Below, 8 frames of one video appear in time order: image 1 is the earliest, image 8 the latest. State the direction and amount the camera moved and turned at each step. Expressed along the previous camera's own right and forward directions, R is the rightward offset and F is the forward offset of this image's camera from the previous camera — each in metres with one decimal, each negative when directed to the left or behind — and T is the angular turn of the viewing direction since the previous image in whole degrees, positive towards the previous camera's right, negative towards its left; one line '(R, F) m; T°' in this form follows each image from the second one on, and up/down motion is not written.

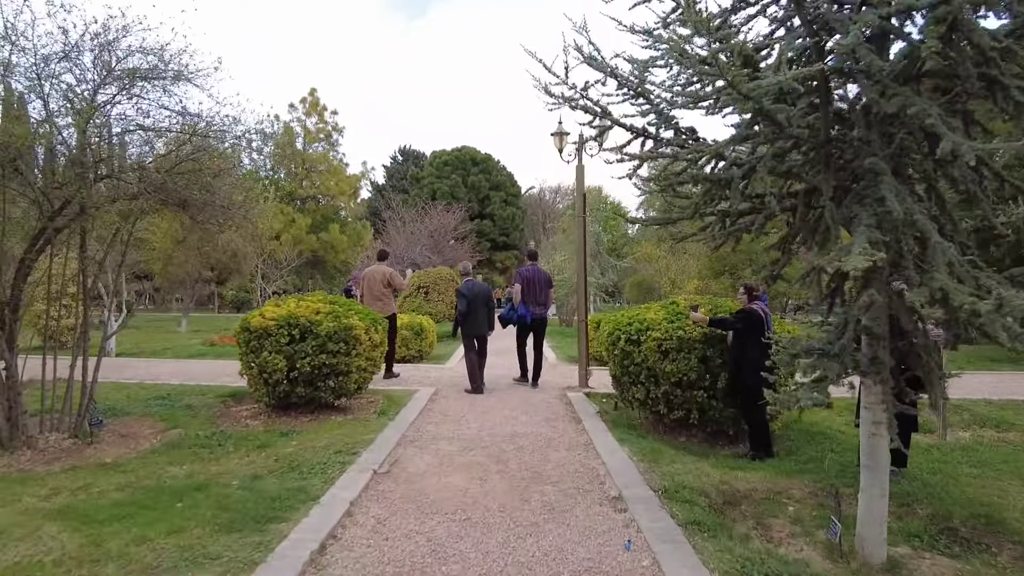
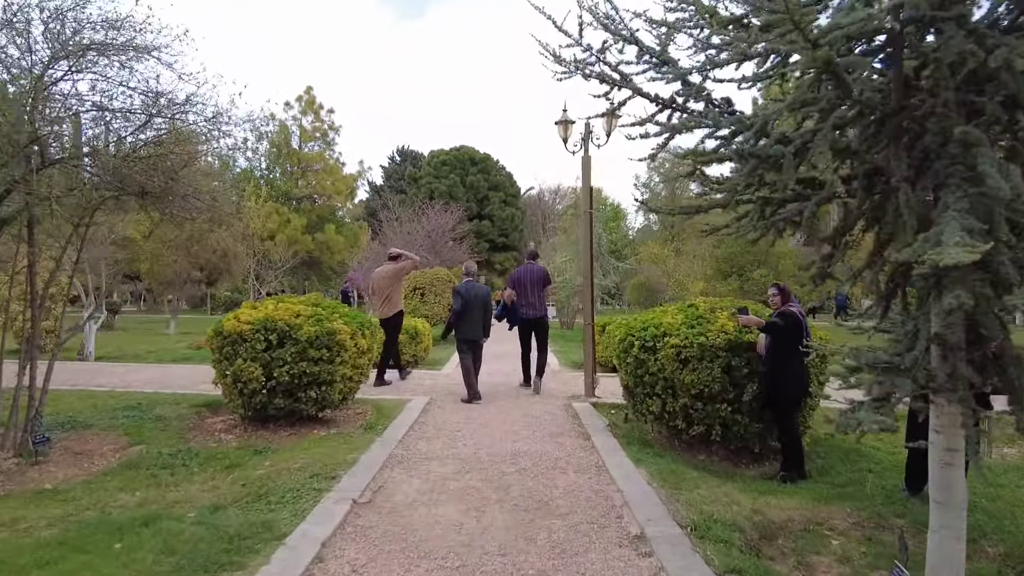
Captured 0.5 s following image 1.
(0.0, +0.7) m; 0°
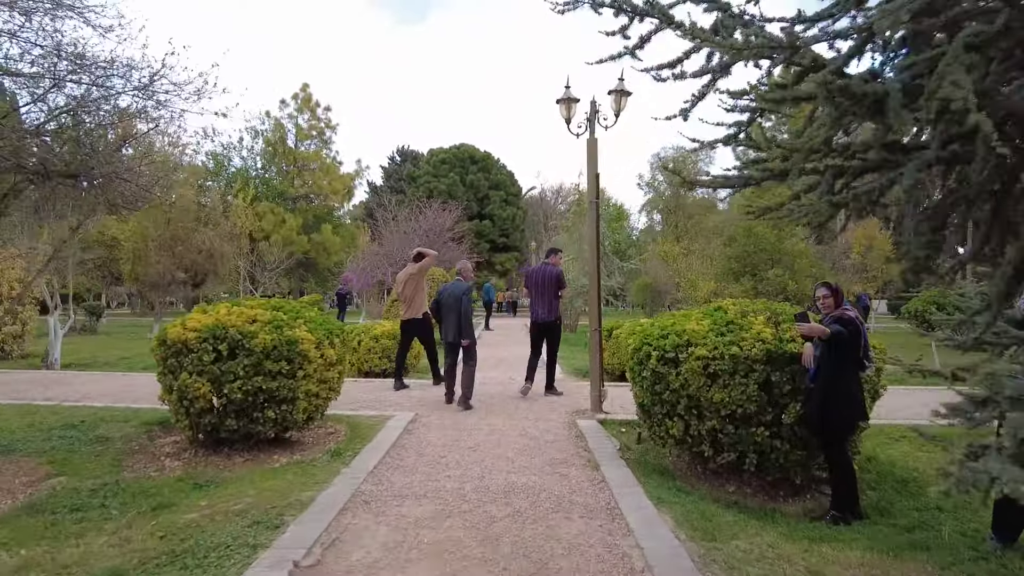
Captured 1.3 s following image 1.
(+0.1, +1.0) m; 0°
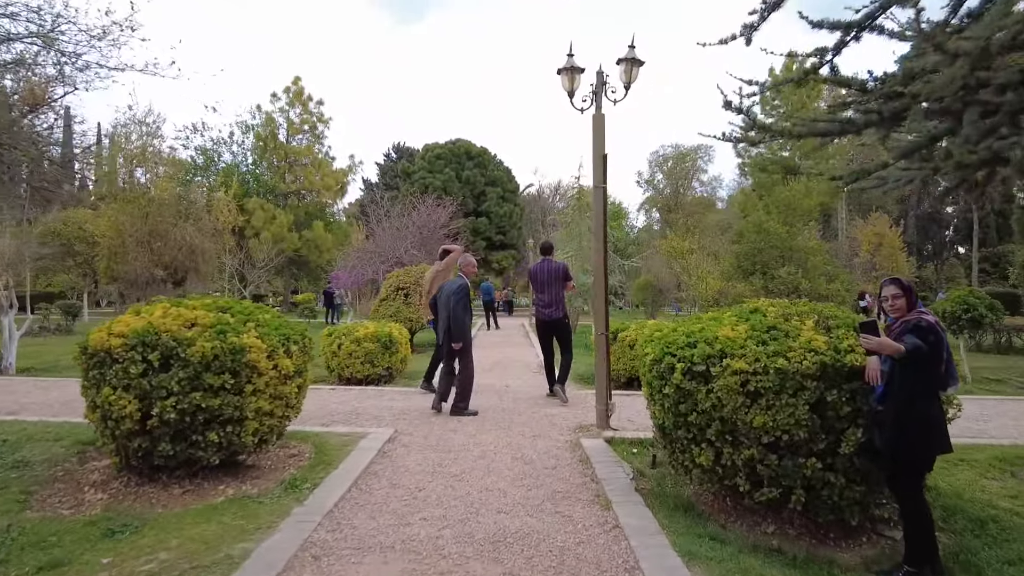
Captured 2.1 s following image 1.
(0.0, +0.9) m; 0°
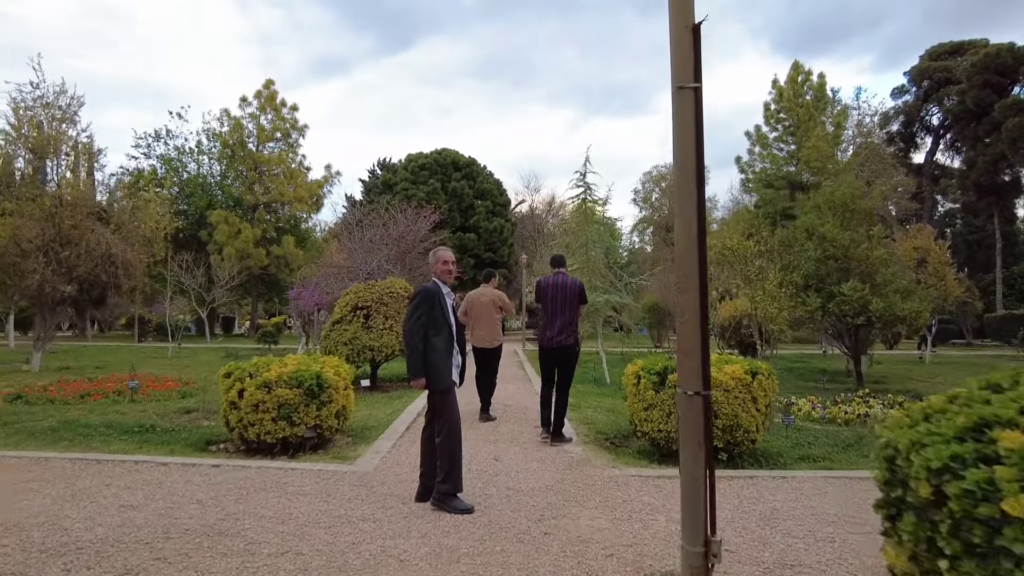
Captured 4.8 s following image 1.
(0.0, +3.2) m; +1°
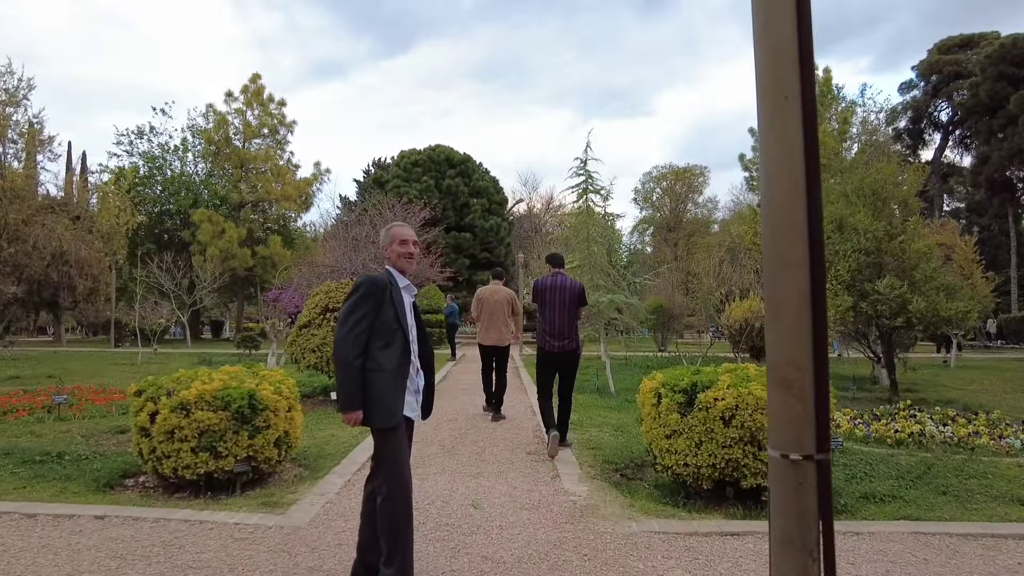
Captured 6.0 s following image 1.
(+0.1, +1.4) m; 0°
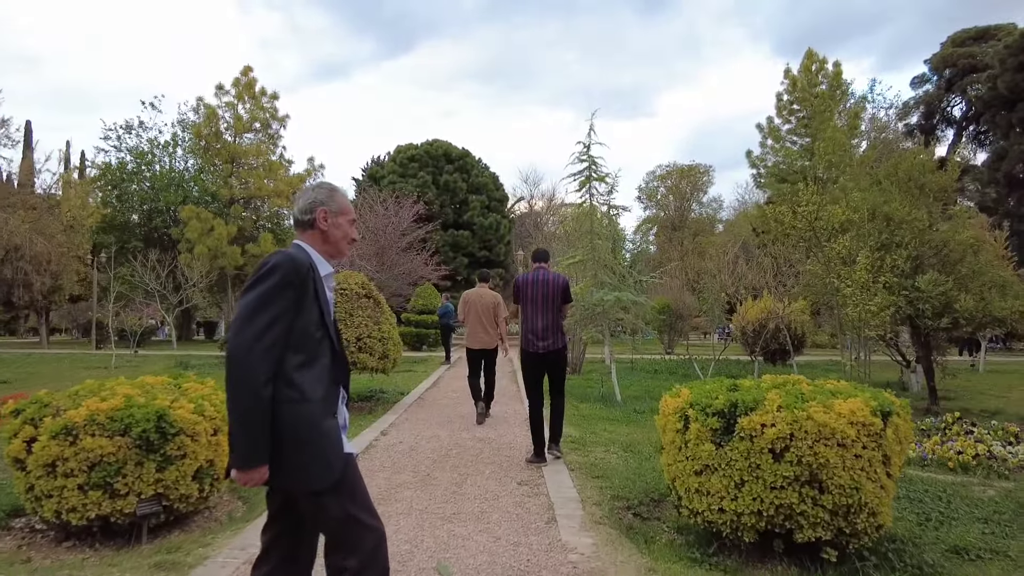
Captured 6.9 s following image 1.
(+0.1, +1.2) m; 0°
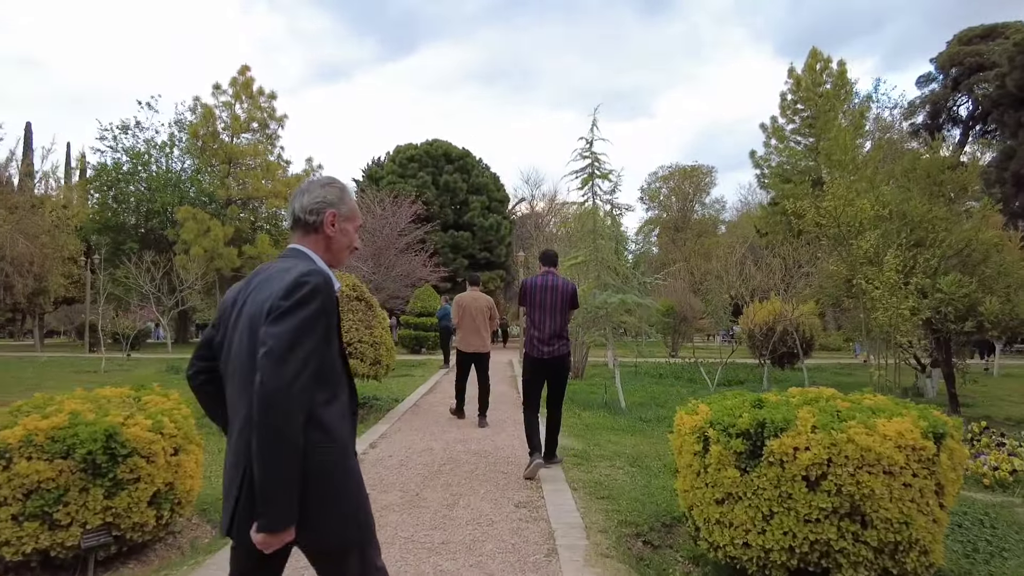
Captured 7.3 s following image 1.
(0.0, +0.5) m; 0°
